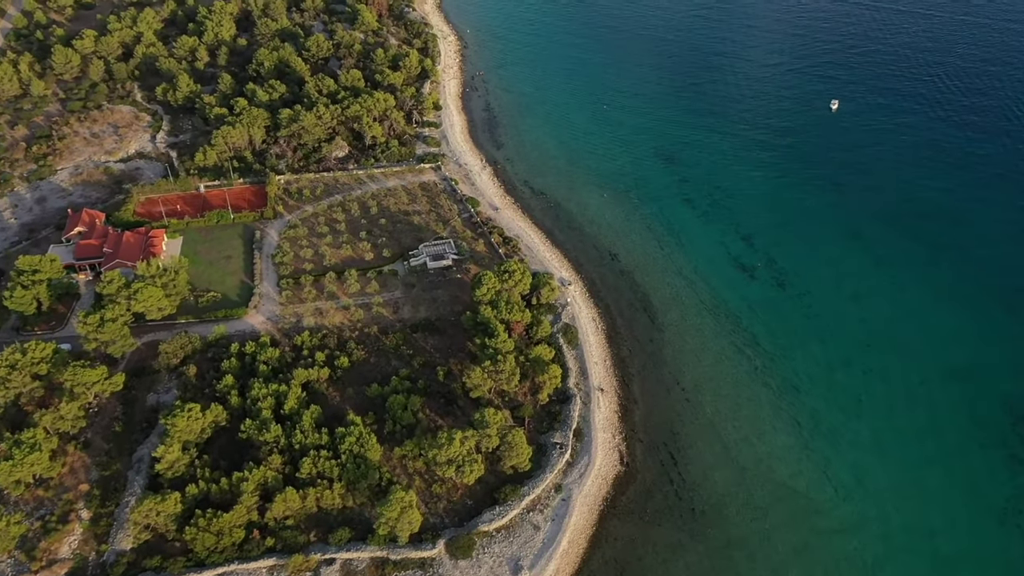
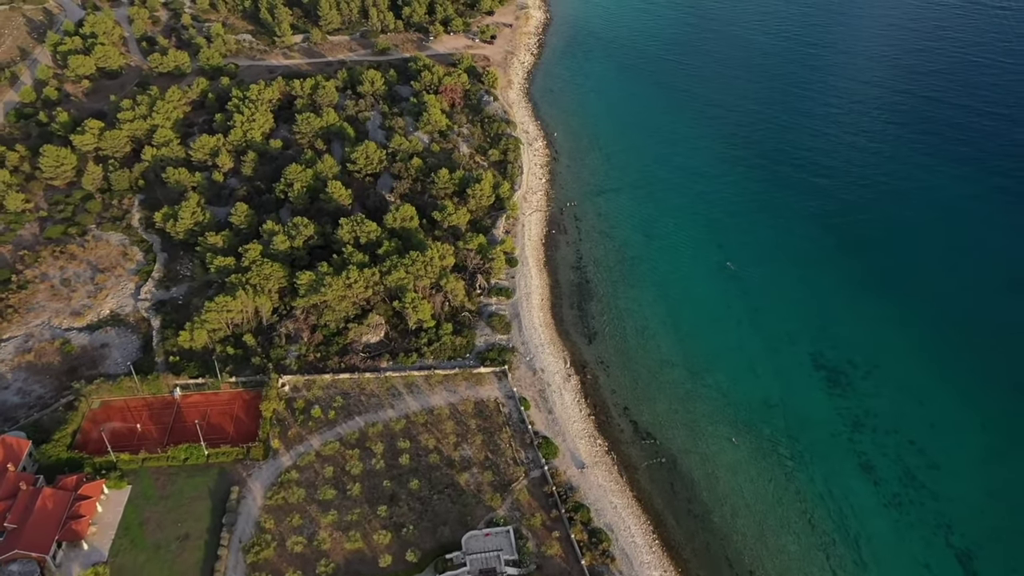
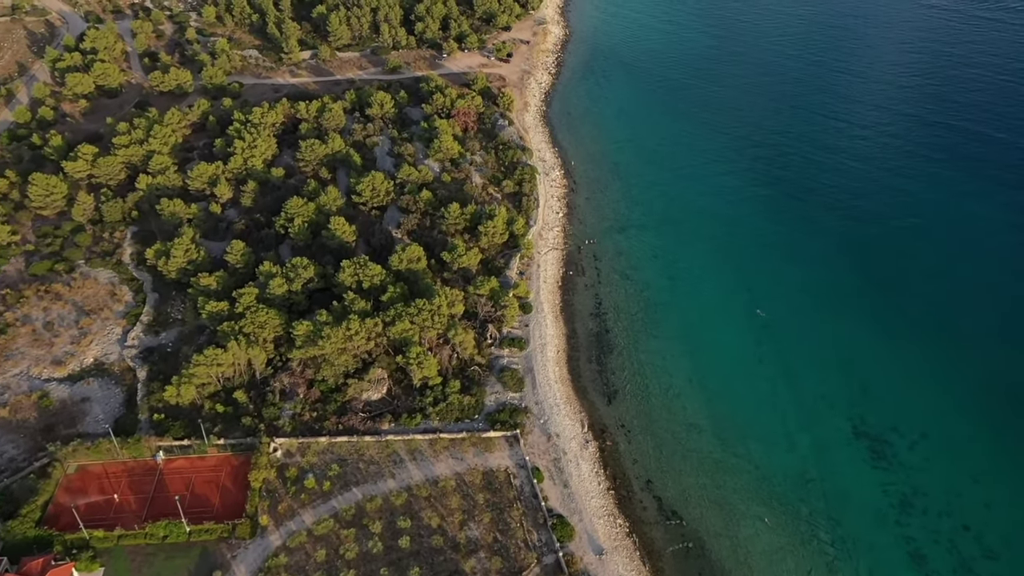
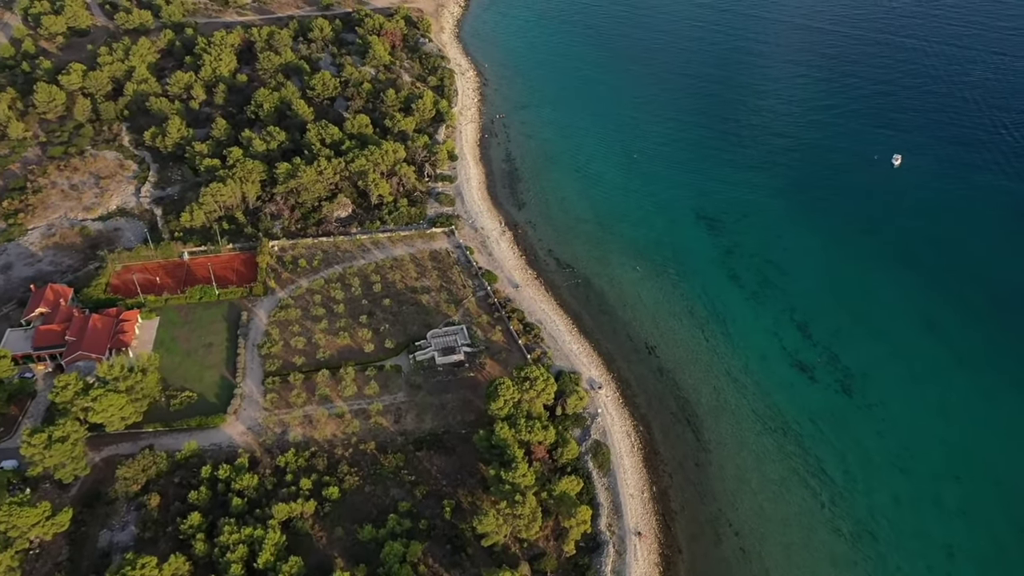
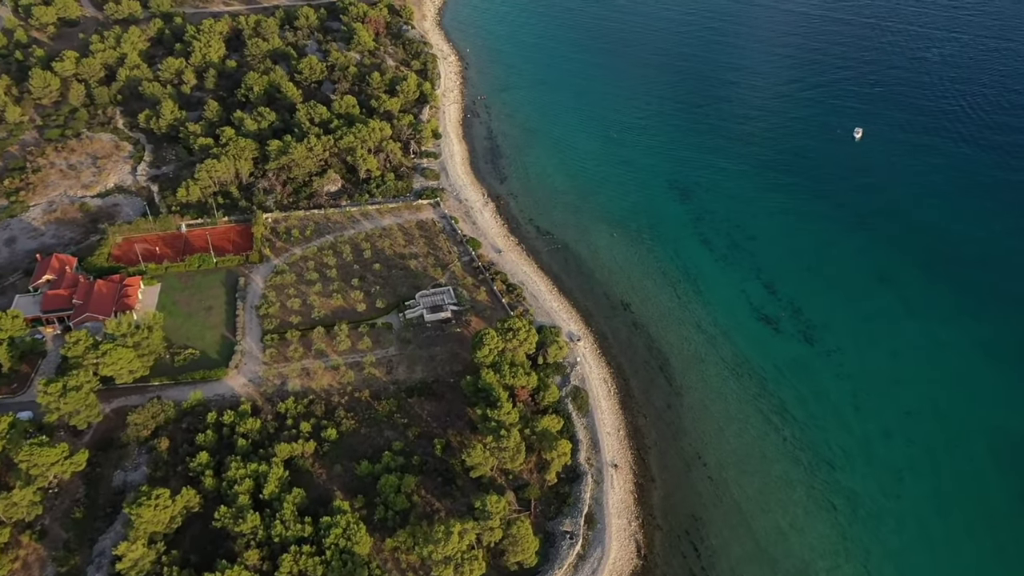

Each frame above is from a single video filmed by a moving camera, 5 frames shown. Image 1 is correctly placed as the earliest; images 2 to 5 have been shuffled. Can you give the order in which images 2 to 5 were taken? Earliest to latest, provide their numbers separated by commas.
5, 4, 2, 3
